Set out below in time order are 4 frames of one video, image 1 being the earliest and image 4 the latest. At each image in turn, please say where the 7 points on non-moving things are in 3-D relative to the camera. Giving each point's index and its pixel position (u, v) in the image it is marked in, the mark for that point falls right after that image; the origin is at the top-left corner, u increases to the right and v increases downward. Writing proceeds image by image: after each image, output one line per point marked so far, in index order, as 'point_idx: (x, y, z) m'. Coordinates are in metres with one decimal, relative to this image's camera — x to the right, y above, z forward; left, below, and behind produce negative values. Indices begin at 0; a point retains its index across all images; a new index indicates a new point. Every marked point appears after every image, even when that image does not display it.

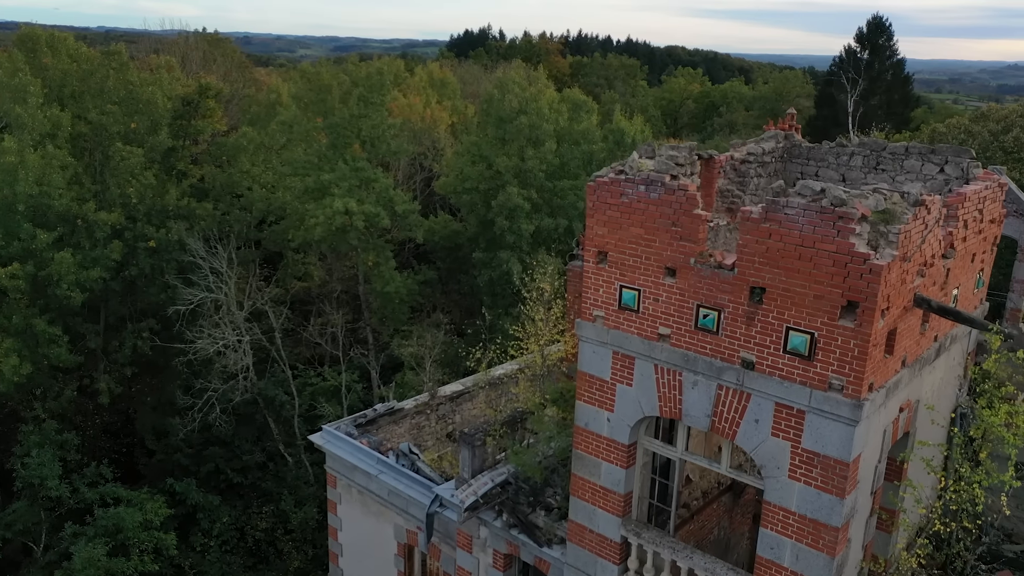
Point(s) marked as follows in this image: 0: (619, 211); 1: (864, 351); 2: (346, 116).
0: (+0.8, +0.5, +5.8) m
1: (+2.0, -0.4, +4.7) m
2: (-3.7, +3.8, +17.9) m
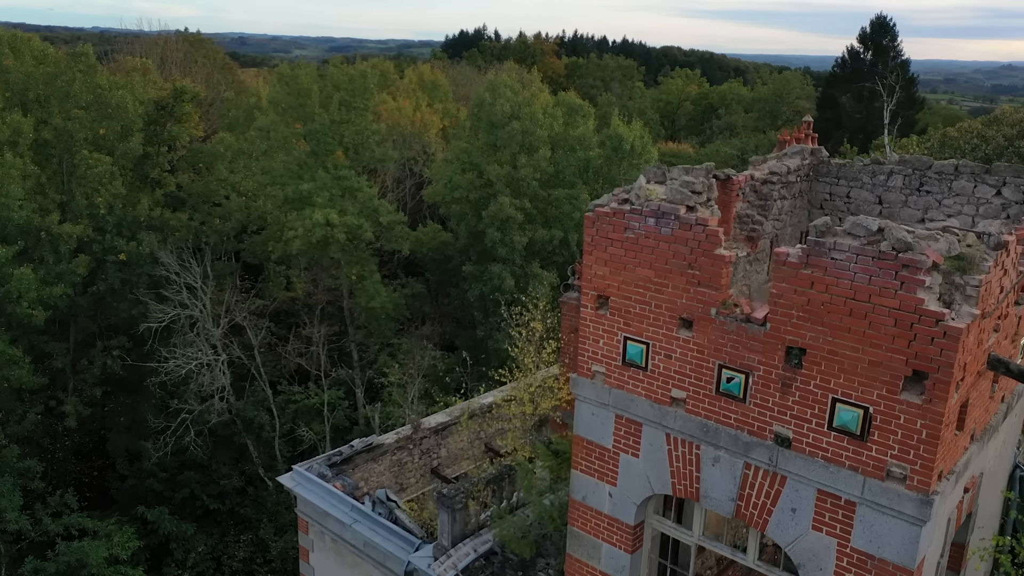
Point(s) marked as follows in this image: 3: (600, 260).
0: (+0.7, +0.2, +4.8) m
1: (+1.9, -0.7, +3.7) m
2: (-3.9, +3.4, +16.8) m
3: (+0.5, +0.2, +4.9) m
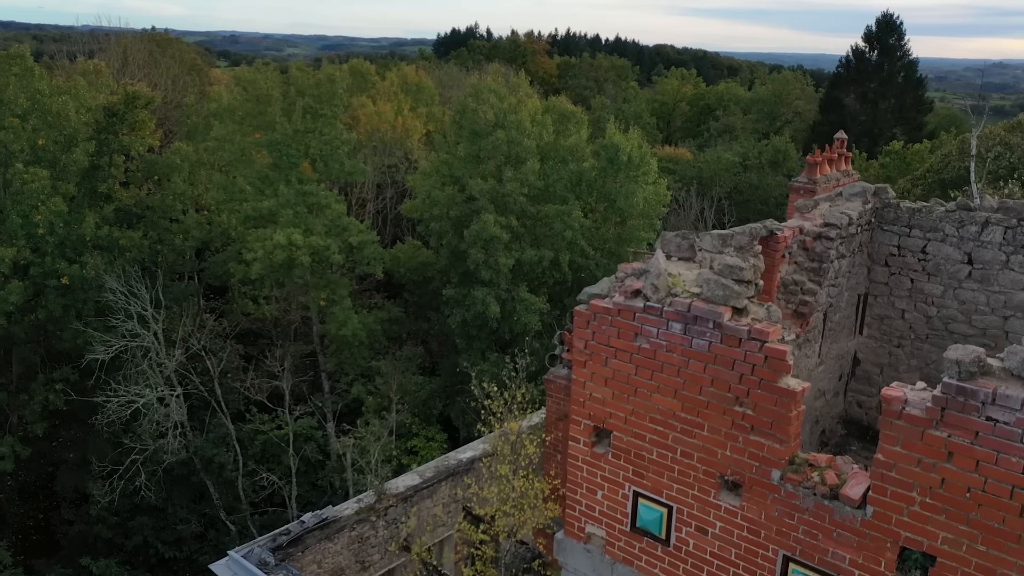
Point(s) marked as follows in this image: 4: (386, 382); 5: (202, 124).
0: (+0.5, -0.3, +3.2) m
1: (+1.8, -1.2, +2.1) m
2: (-4.1, +2.9, +15.2) m
3: (+0.4, -0.4, +3.3) m
4: (-2.6, -2.0, +17.1) m
5: (-7.1, +3.8, +18.9) m
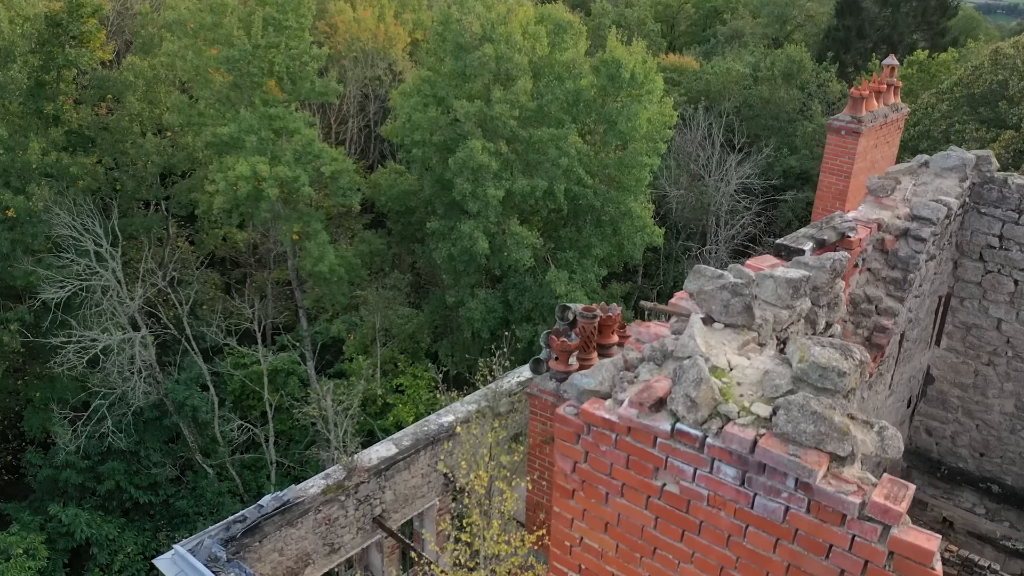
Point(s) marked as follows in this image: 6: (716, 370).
0: (+0.3, -0.5, +1.9) m
1: (+1.6, -1.5, +1.0) m
2: (-4.3, +4.0, +13.5) m
3: (+0.2, -0.6, +2.1) m
4: (-2.8, -0.6, +15.9) m
5: (-7.3, +5.4, +17.1) m
6: (+0.5, -0.1, +2.0) m
